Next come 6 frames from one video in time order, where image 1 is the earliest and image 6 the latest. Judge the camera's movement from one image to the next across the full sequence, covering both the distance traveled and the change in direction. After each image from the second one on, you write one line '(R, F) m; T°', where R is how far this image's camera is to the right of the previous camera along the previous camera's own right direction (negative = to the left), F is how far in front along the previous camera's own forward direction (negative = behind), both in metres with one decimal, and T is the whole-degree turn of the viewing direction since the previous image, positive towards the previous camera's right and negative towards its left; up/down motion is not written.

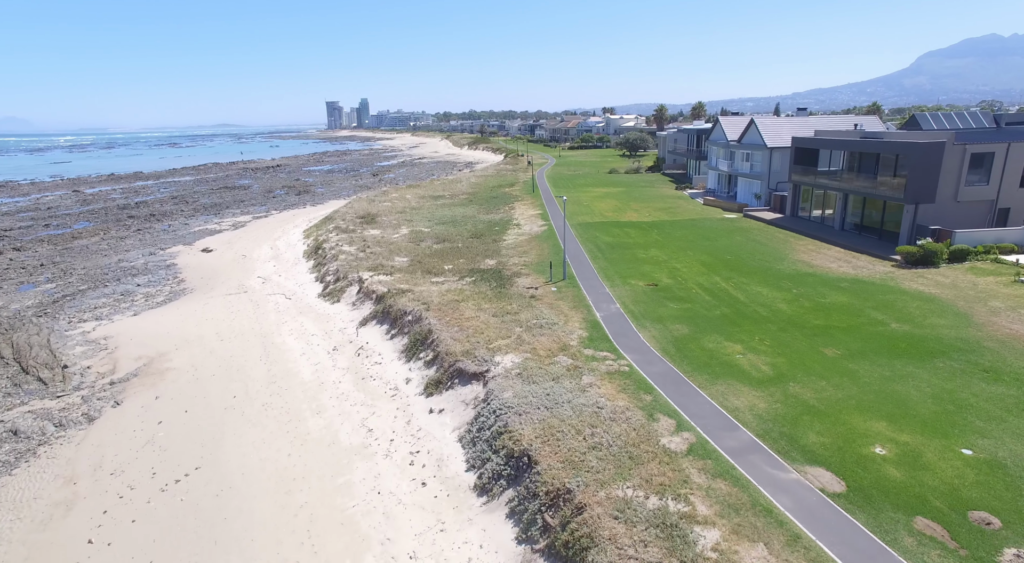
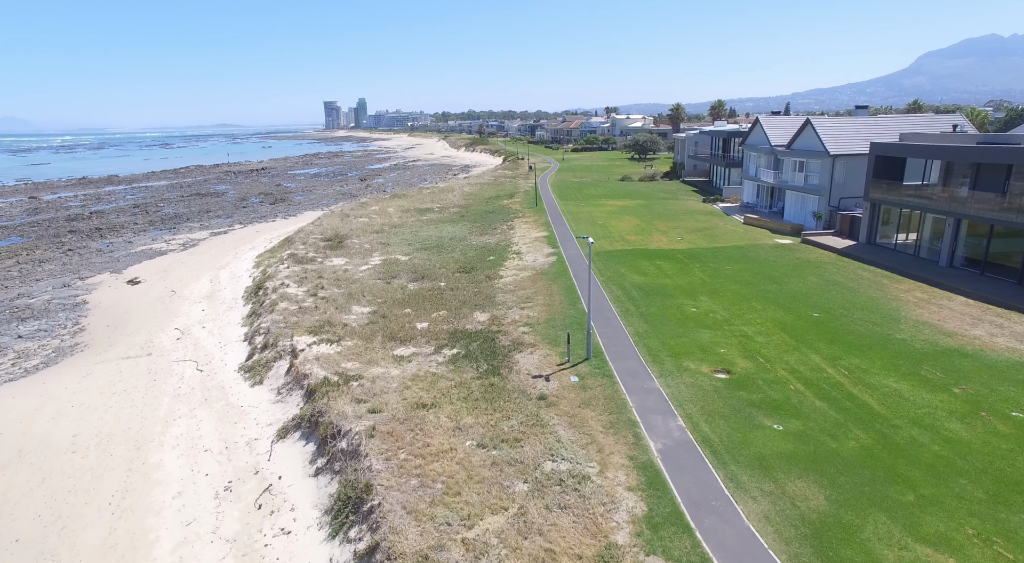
(0.0, +10.5) m; 0°
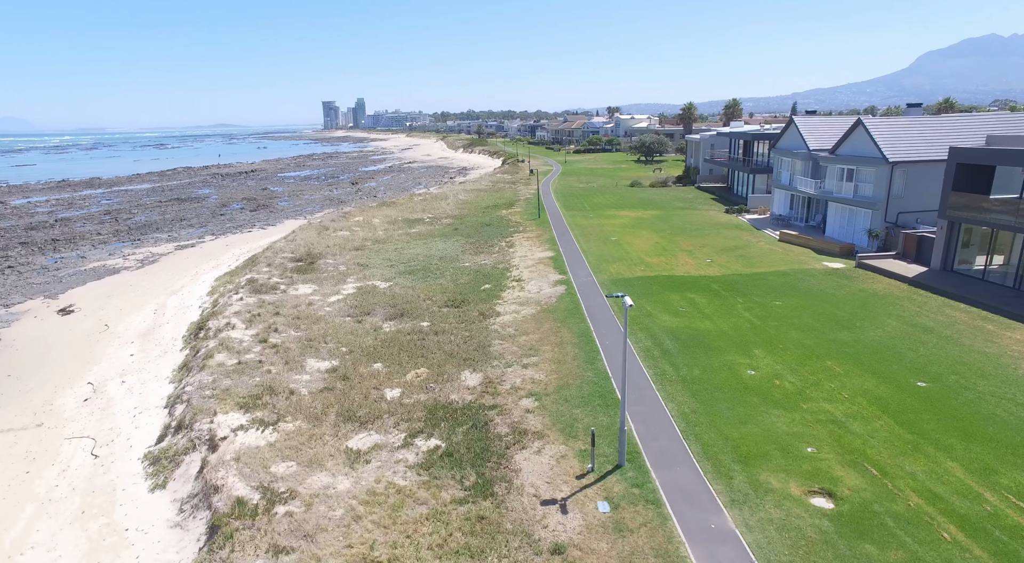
(0.0, +6.7) m; 0°
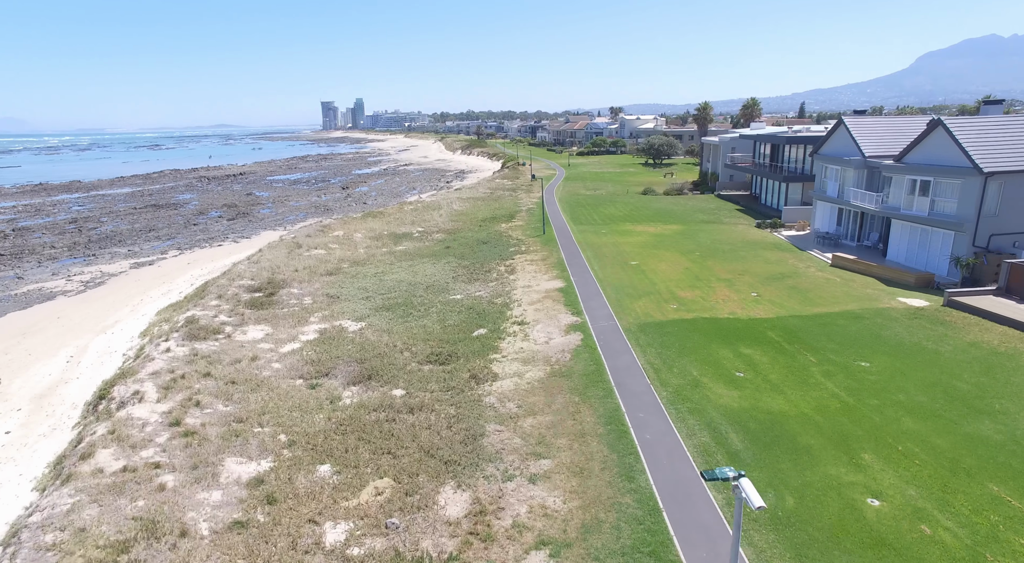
(-0.1, +7.0) m; 0°
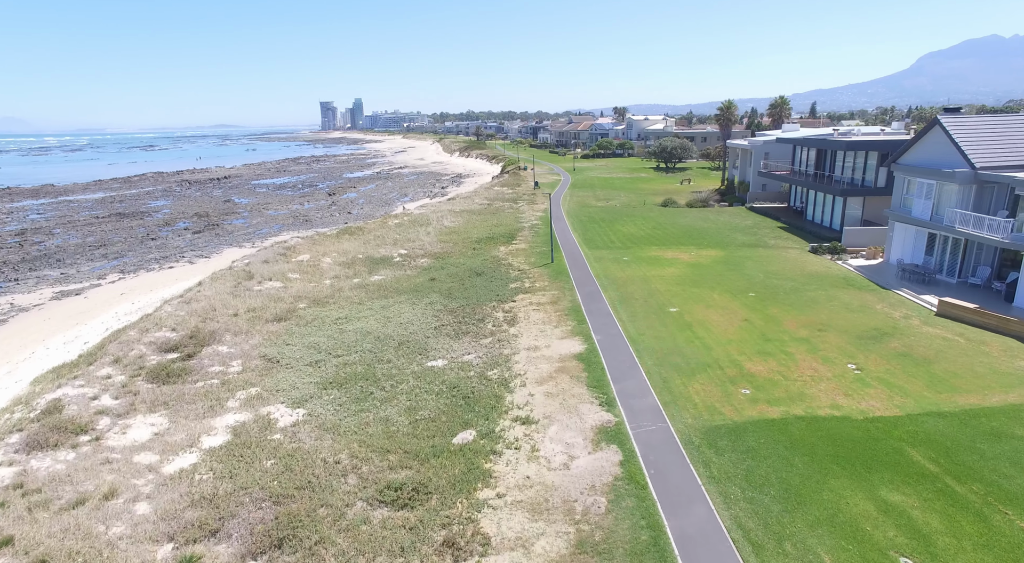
(0.0, +9.0) m; 0°
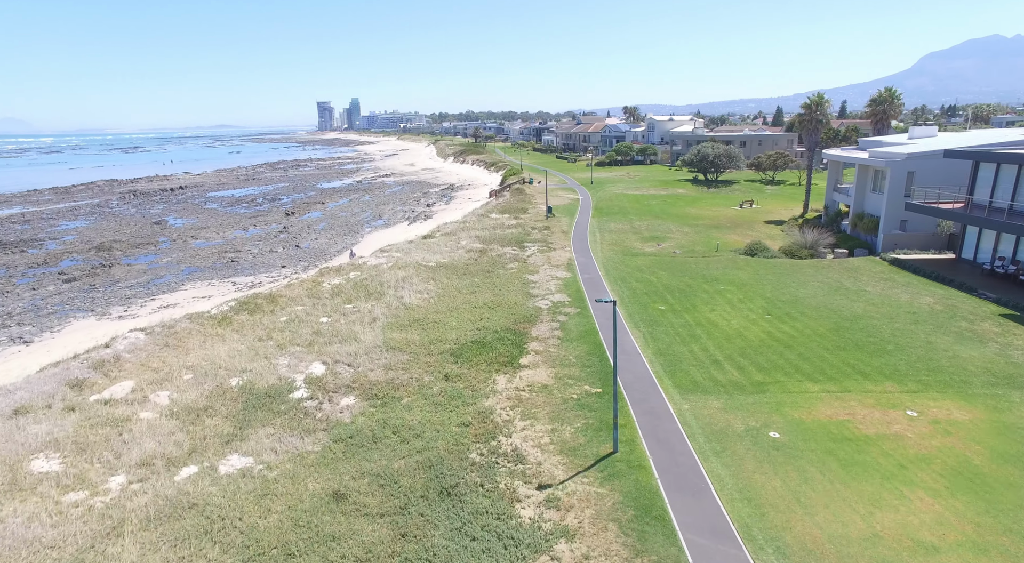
(-0.3, +21.5) m; 0°
